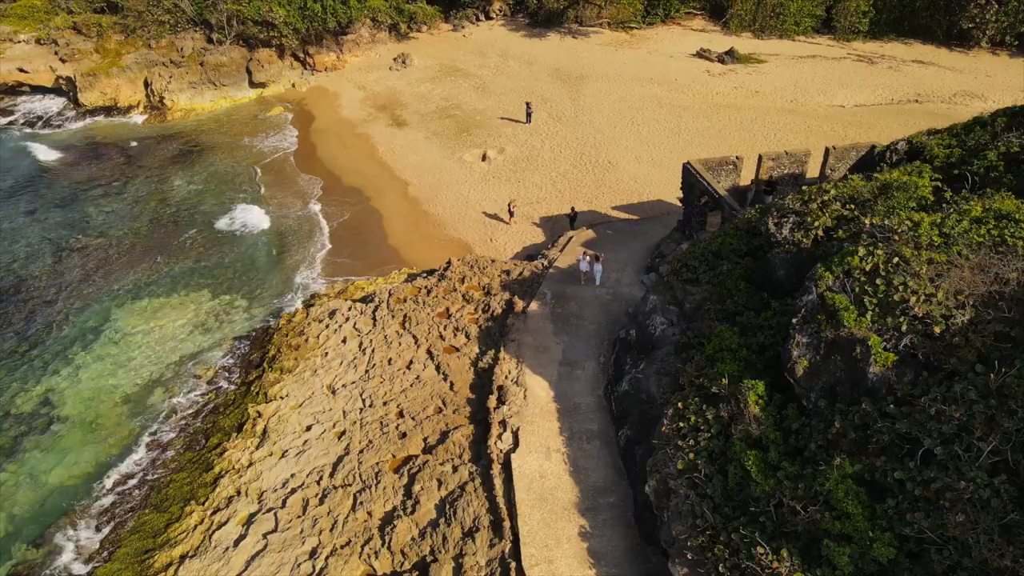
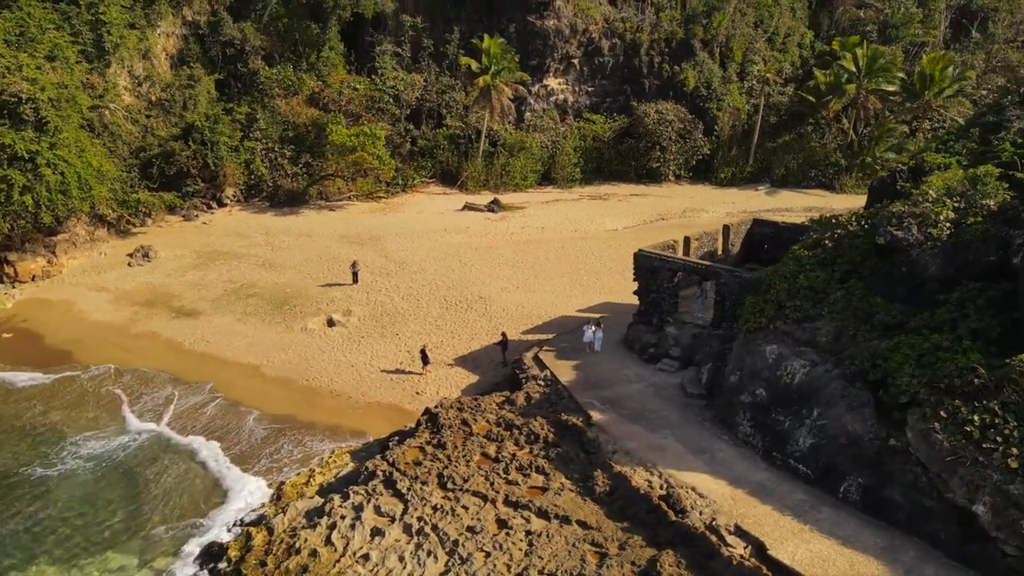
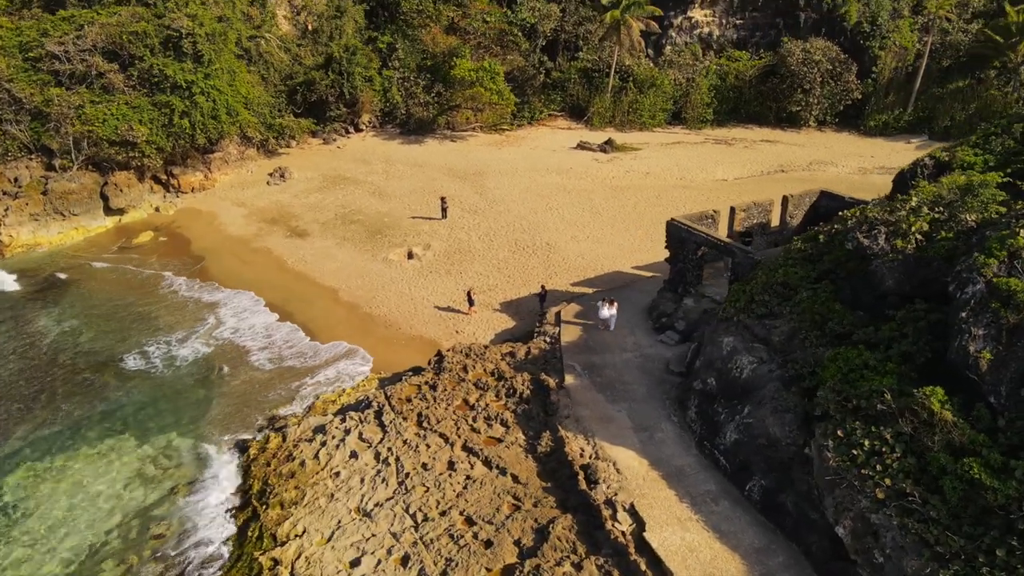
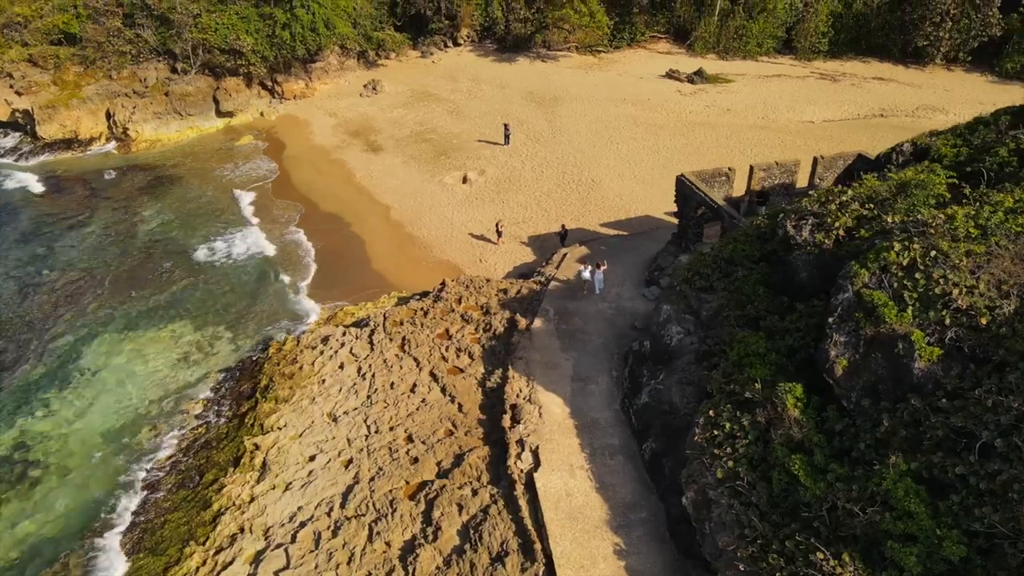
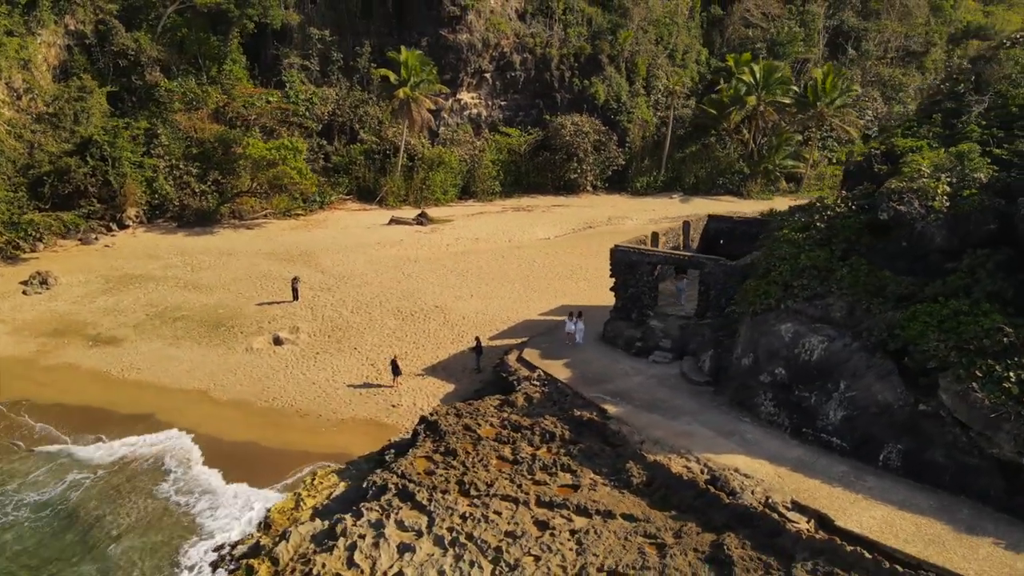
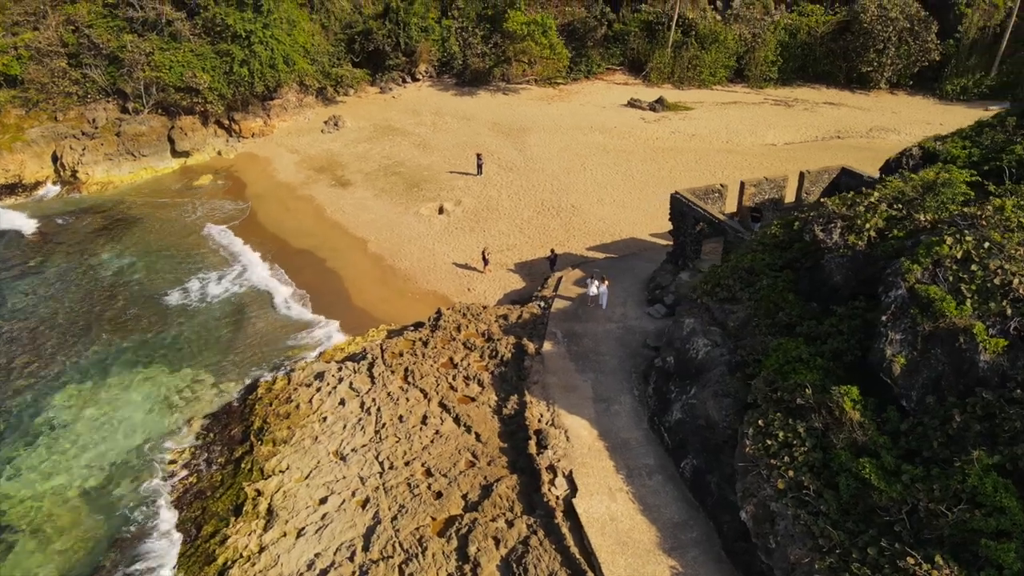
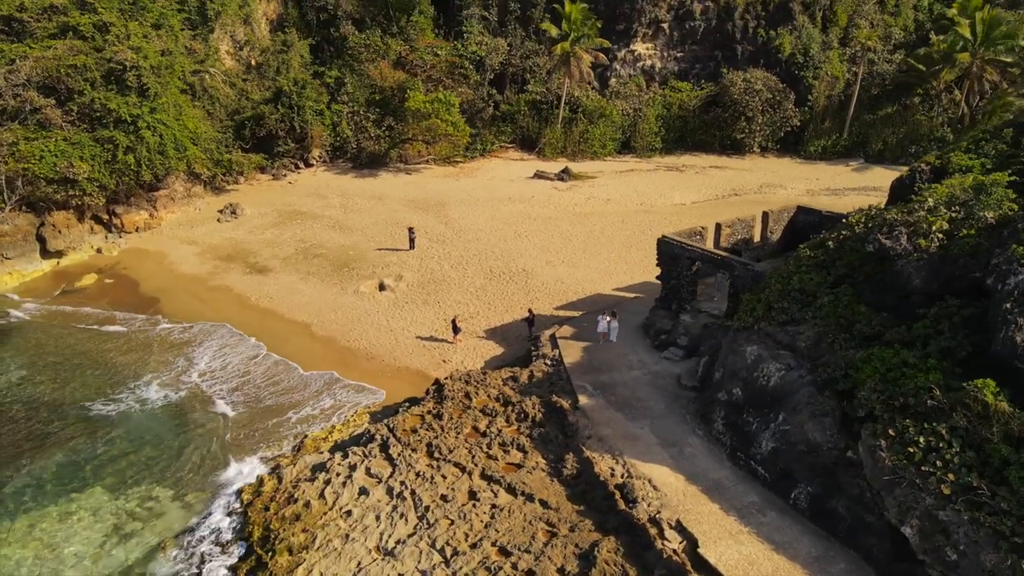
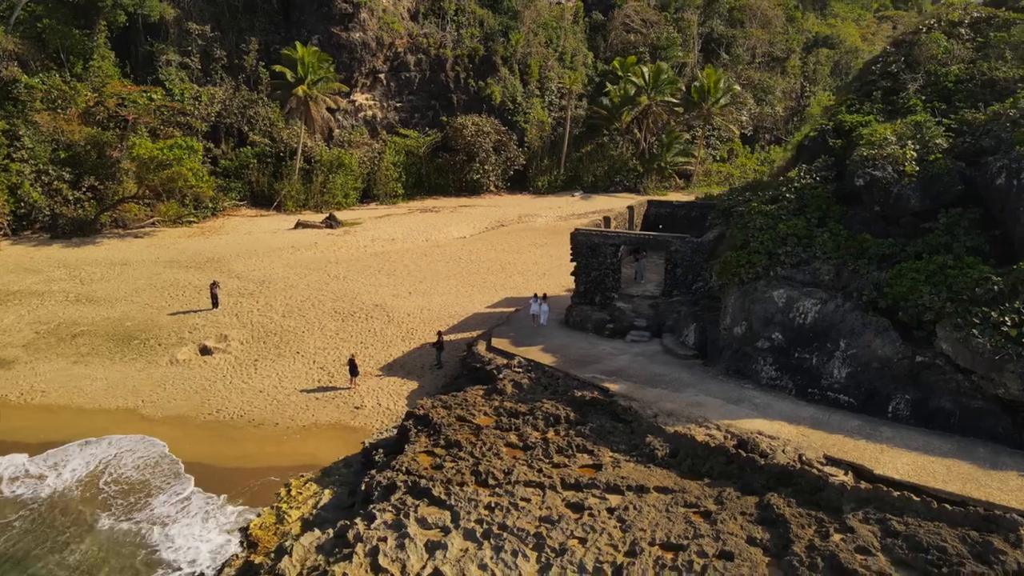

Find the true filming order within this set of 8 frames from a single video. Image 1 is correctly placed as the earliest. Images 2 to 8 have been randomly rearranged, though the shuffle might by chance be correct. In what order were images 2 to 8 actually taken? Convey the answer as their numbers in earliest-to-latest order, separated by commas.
4, 6, 3, 7, 2, 5, 8
